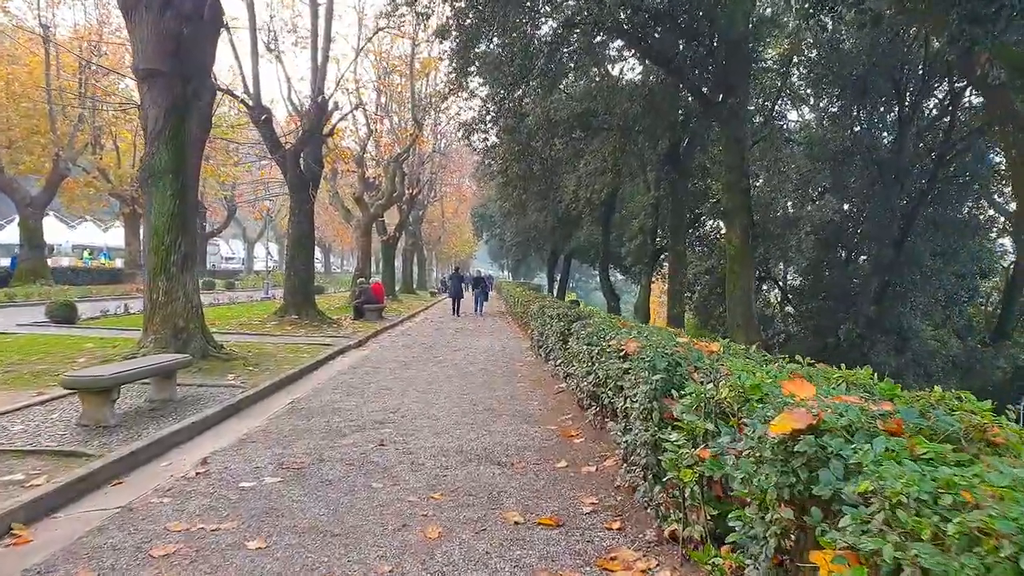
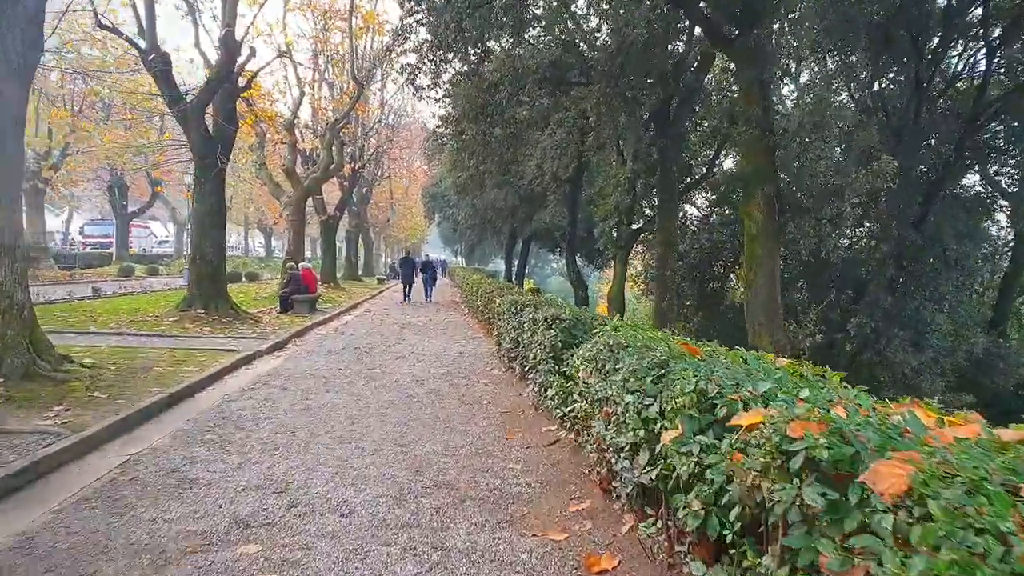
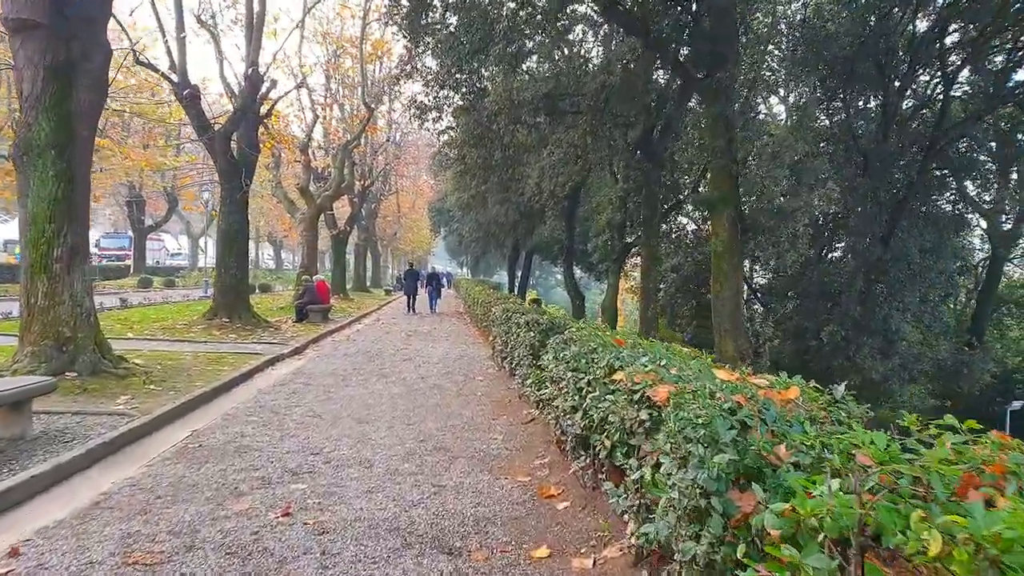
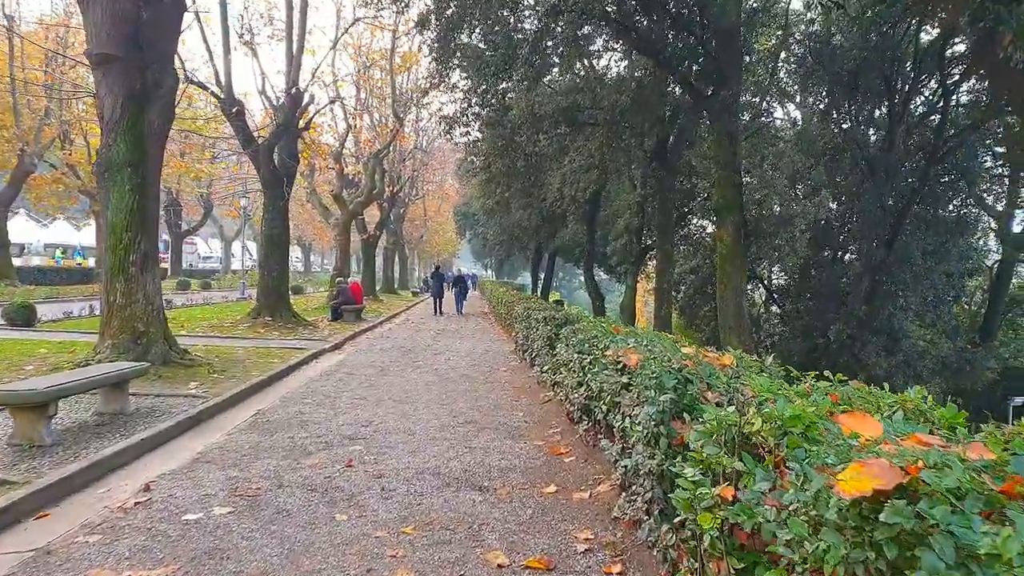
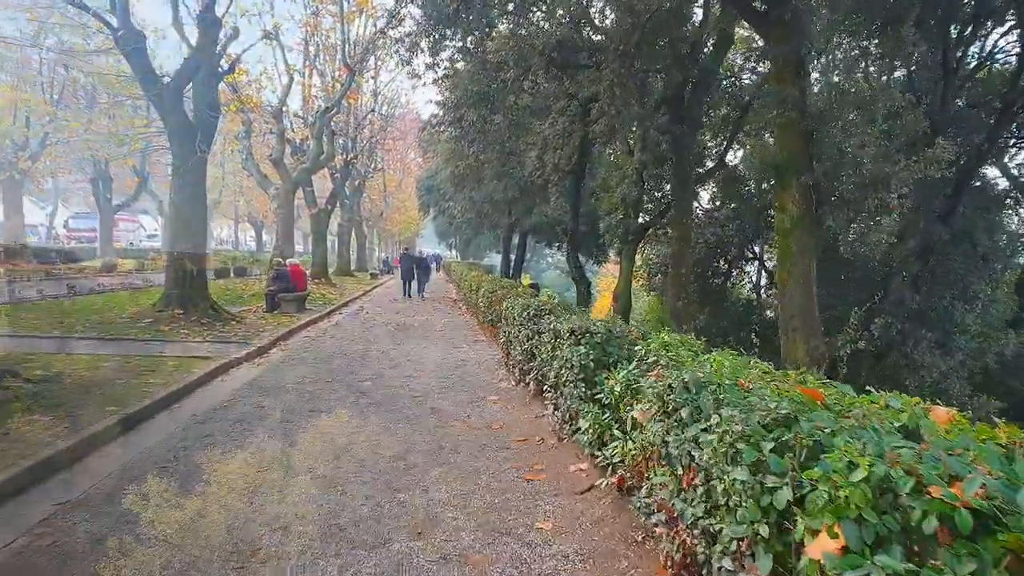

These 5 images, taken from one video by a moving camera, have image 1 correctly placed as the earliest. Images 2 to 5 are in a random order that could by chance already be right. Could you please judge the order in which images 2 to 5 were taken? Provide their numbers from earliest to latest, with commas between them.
4, 3, 2, 5
